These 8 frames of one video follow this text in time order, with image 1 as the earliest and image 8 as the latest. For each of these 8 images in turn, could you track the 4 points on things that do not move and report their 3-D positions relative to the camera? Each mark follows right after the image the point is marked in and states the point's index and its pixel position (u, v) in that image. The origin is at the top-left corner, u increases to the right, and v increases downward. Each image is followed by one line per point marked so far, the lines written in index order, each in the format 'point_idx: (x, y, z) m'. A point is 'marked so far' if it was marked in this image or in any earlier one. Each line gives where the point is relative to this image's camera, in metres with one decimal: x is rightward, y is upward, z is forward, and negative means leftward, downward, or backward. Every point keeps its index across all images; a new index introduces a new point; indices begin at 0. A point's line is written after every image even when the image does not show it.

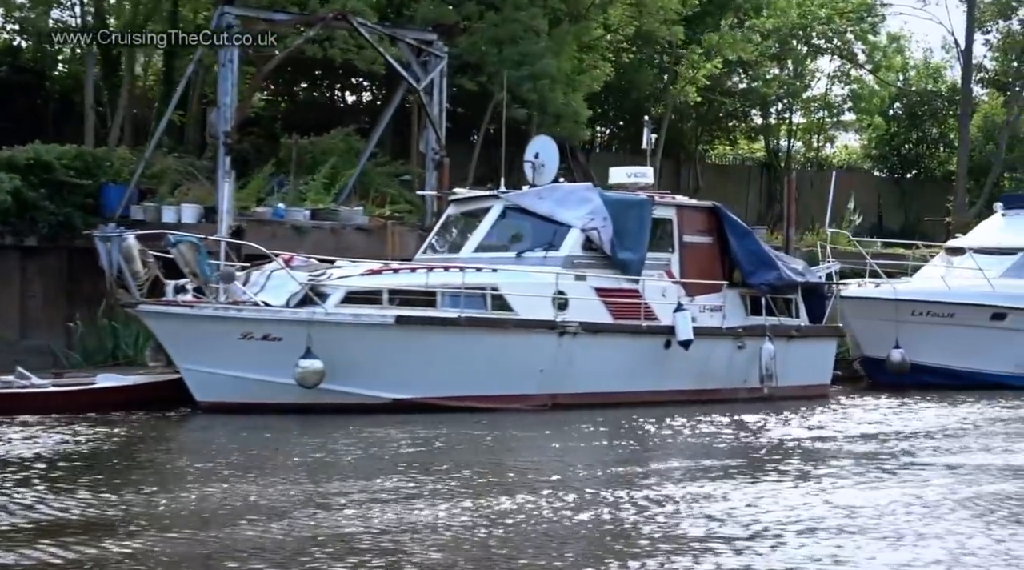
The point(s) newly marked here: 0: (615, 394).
0: (+1.0, -1.2, +18.6) m
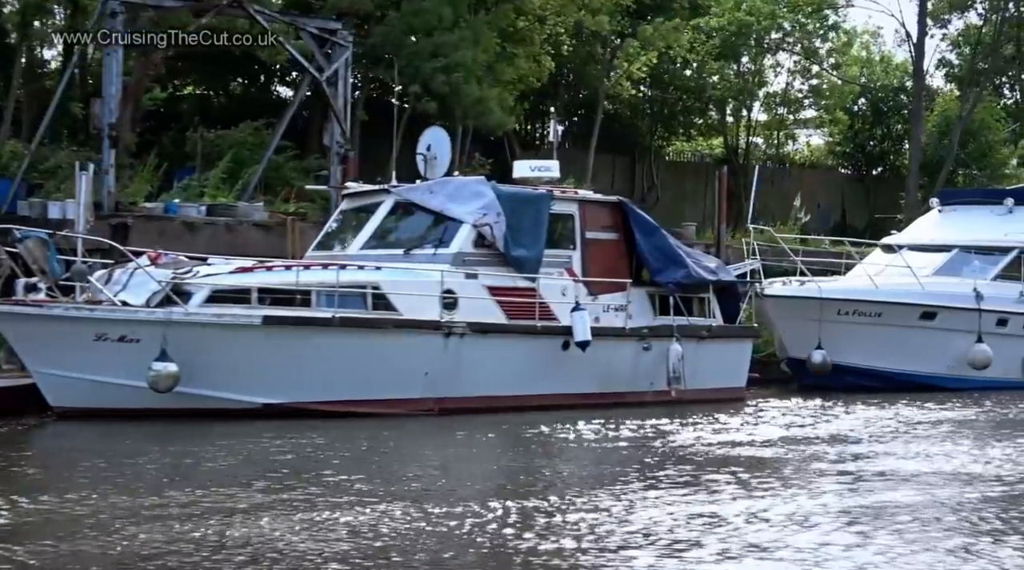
0: (0.0, -1.2, +17.6) m
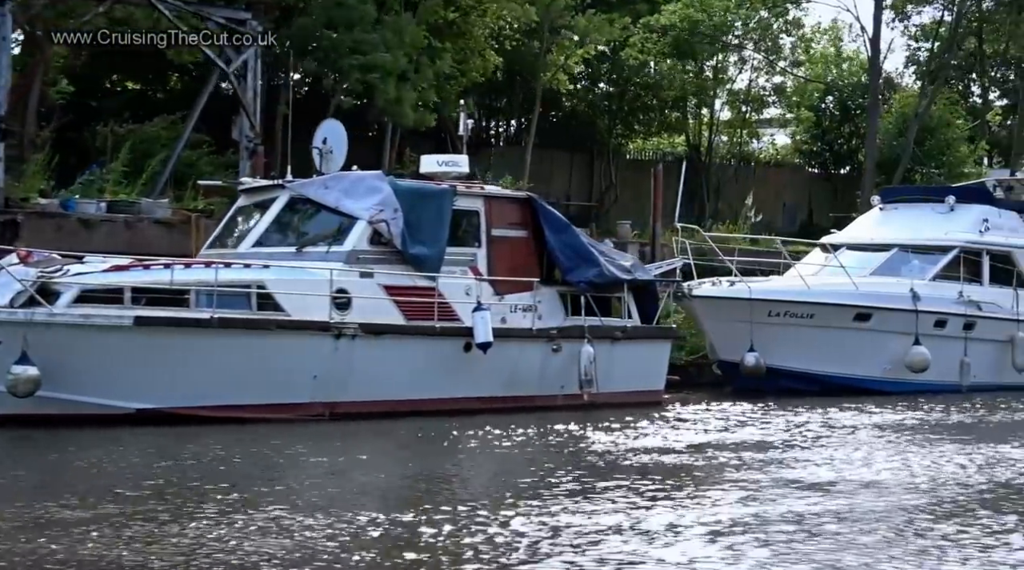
0: (-1.1, -1.2, +16.9) m
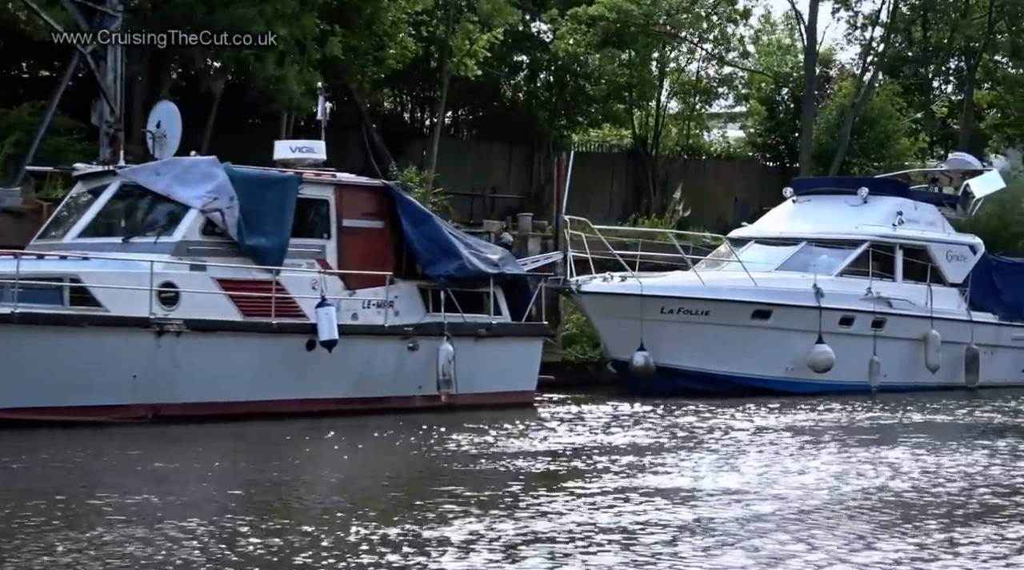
0: (-2.6, -1.1, +15.8) m
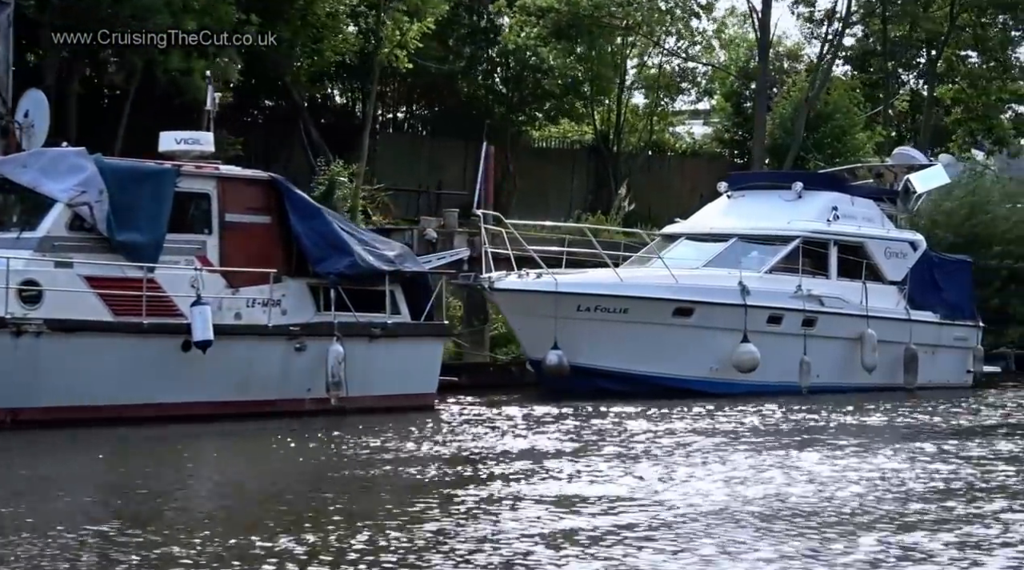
0: (-3.6, -1.1, +15.1) m
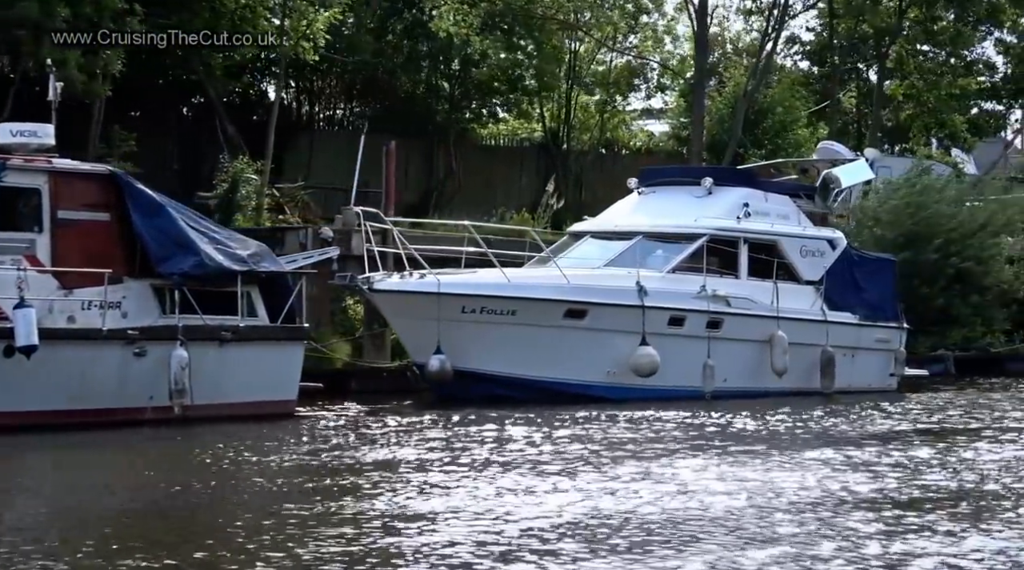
0: (-5.0, -1.1, +14.1) m
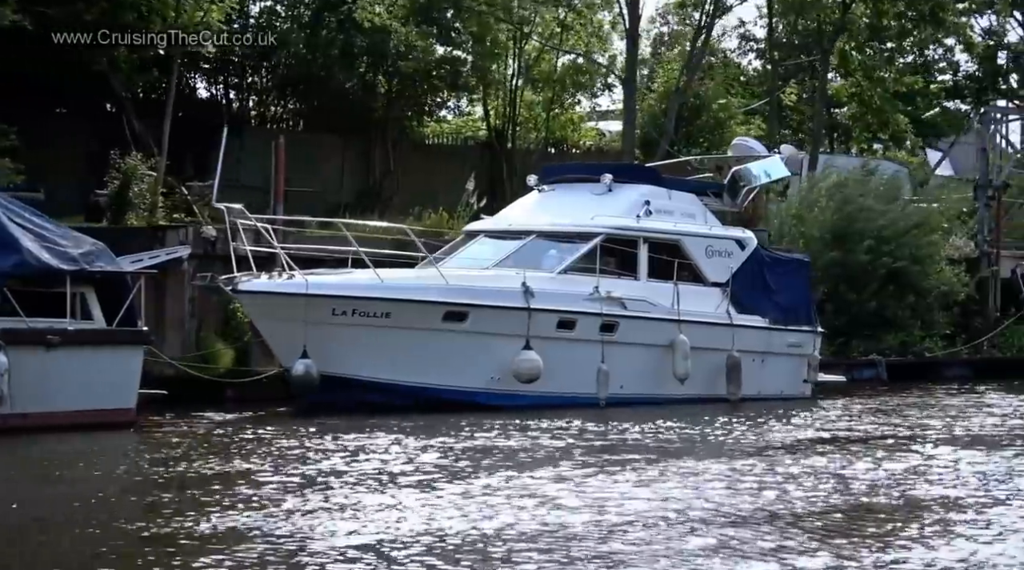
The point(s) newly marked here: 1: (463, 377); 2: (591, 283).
0: (-6.4, -1.1, +13.1) m
1: (-0.6, -1.0, +18.7) m
2: (+0.9, 0.0, +19.8) m
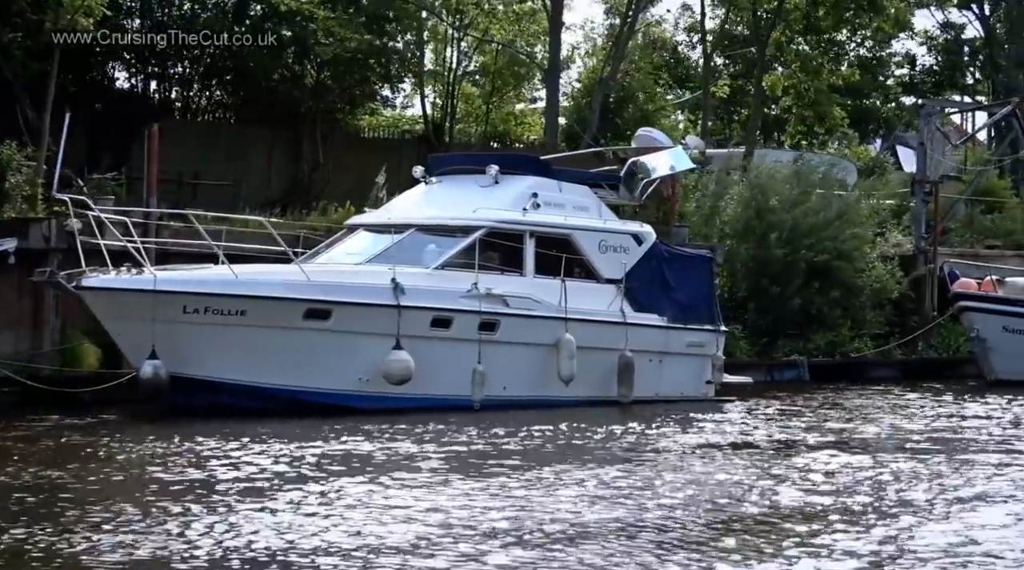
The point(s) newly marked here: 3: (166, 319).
0: (-7.7, -1.1, +12.0) m
1: (-2.0, -1.0, +17.7) m
2: (-0.5, +0.1, +18.8) m
3: (-3.6, -0.4, +17.2) m
